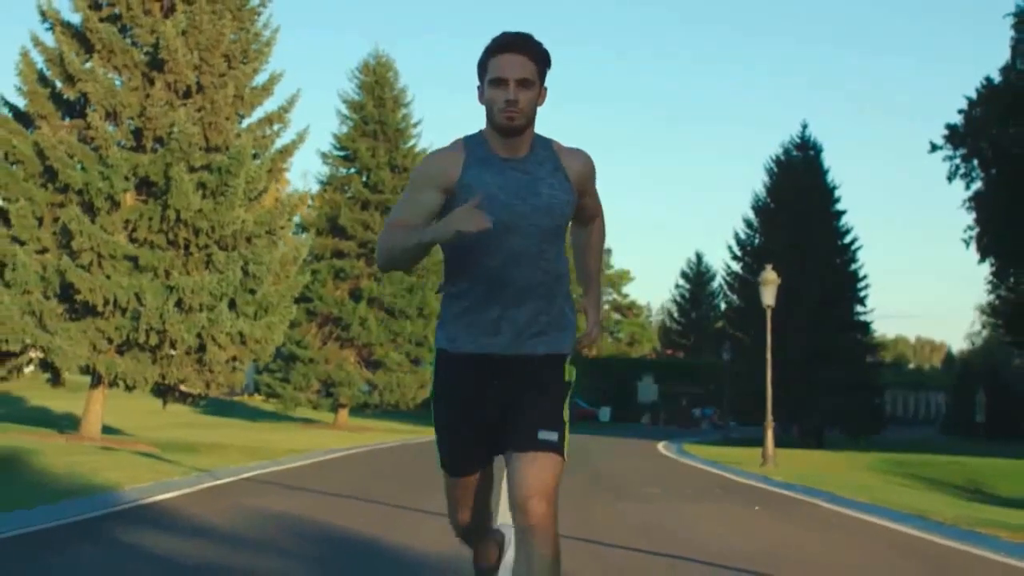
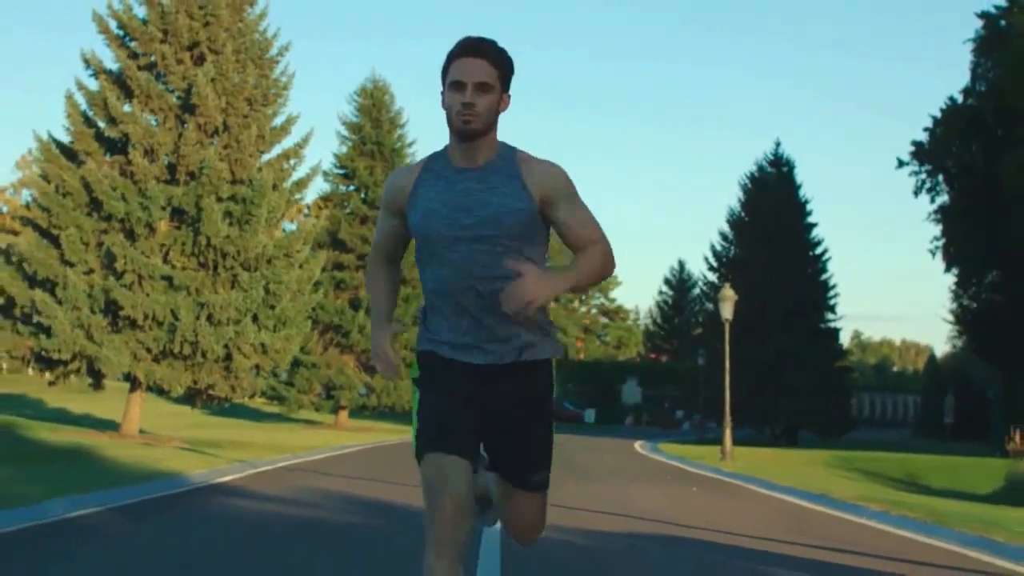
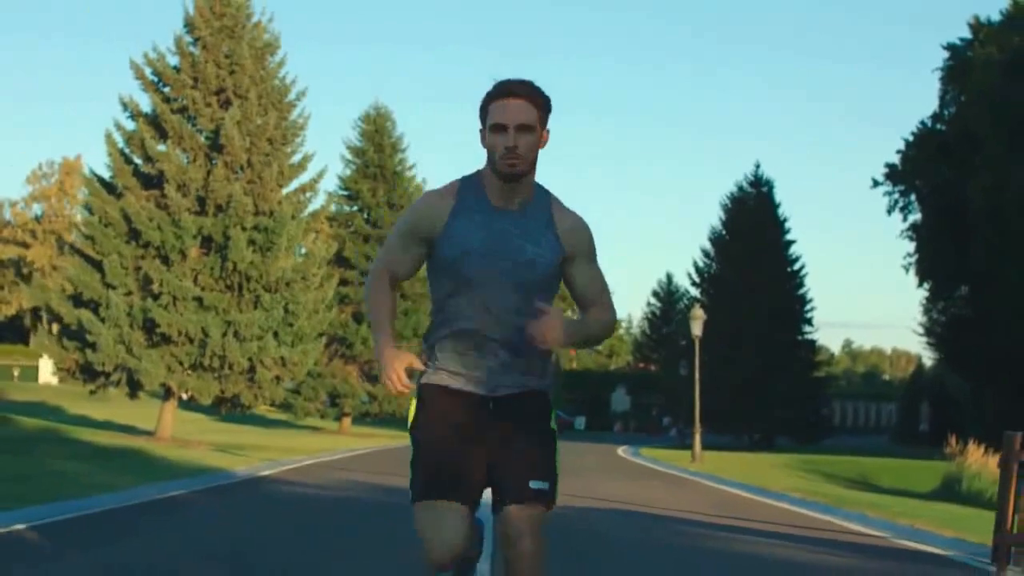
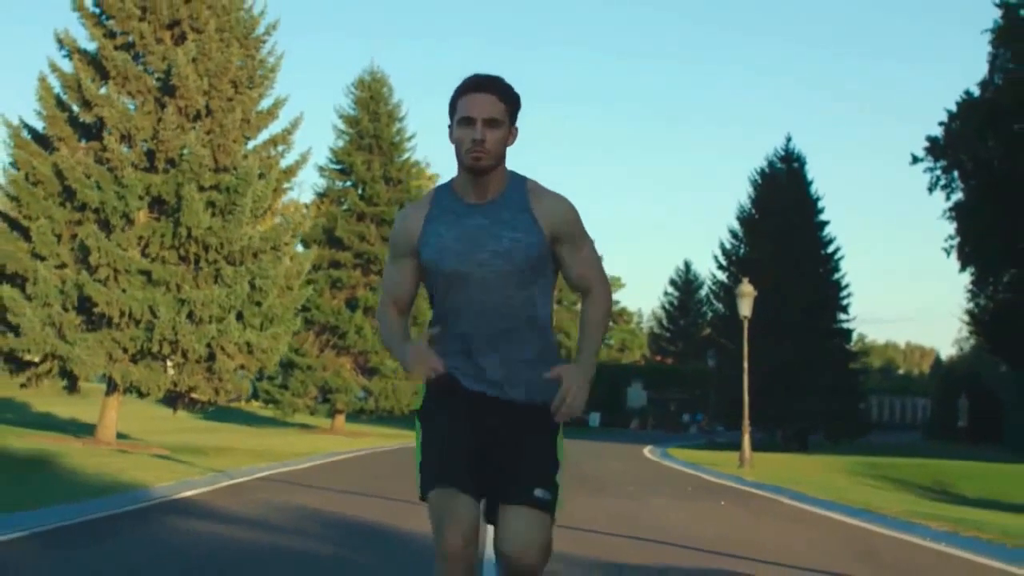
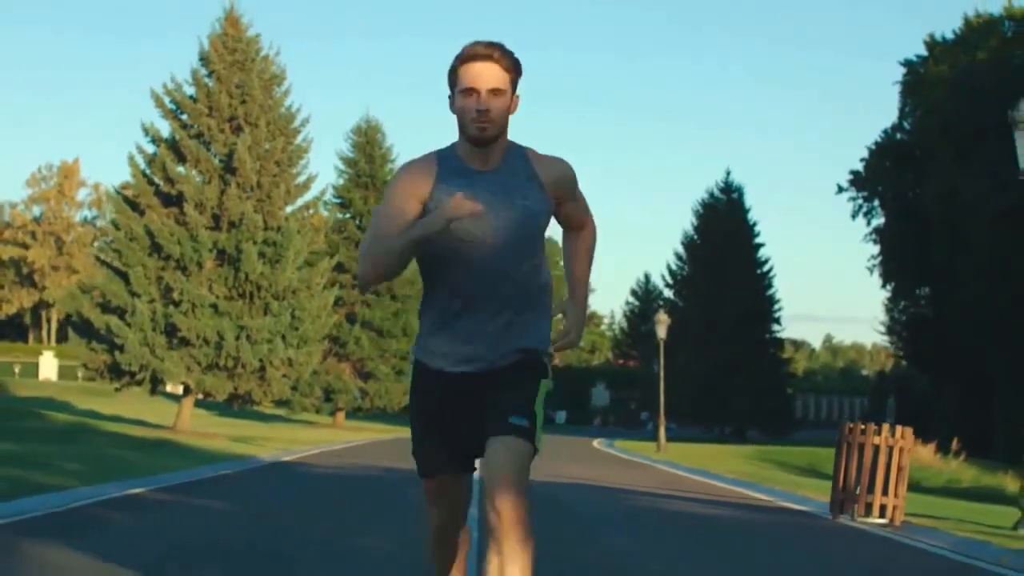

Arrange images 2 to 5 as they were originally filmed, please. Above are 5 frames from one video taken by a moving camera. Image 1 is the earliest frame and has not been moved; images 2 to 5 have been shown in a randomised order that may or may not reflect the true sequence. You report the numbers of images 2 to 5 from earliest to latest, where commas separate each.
4, 2, 3, 5
